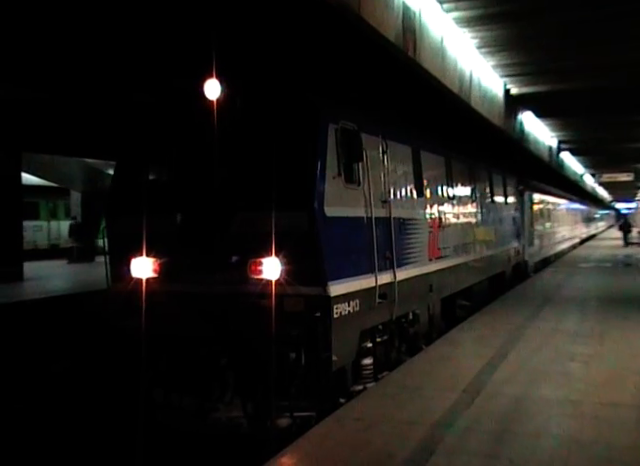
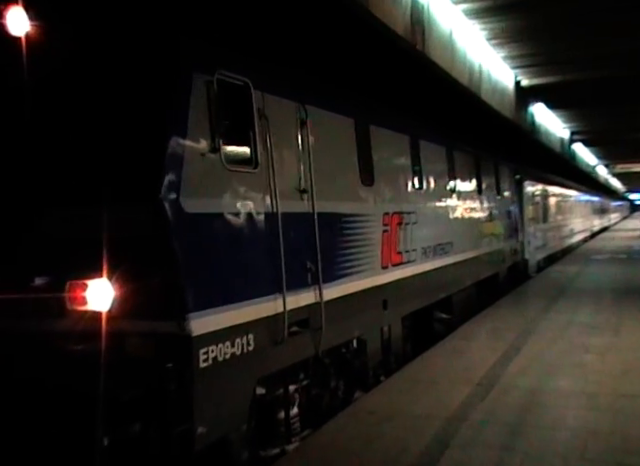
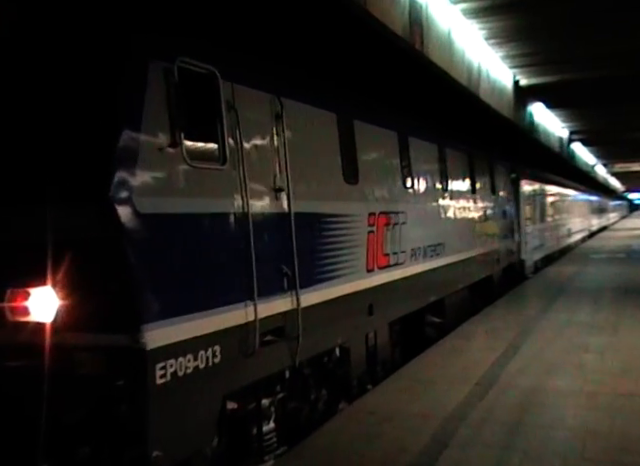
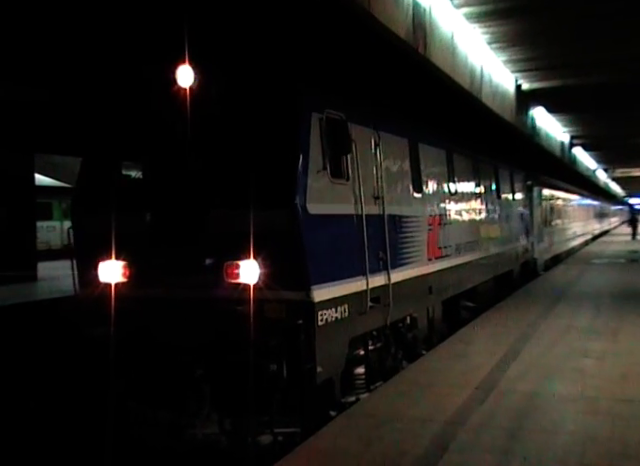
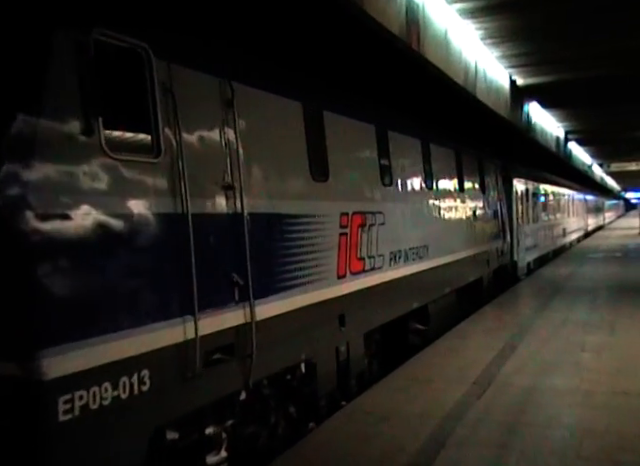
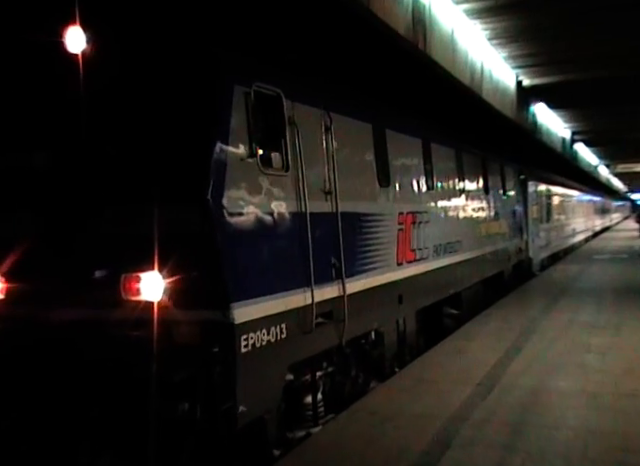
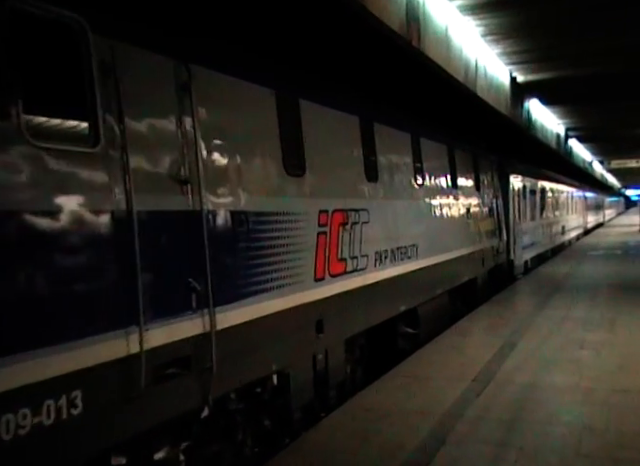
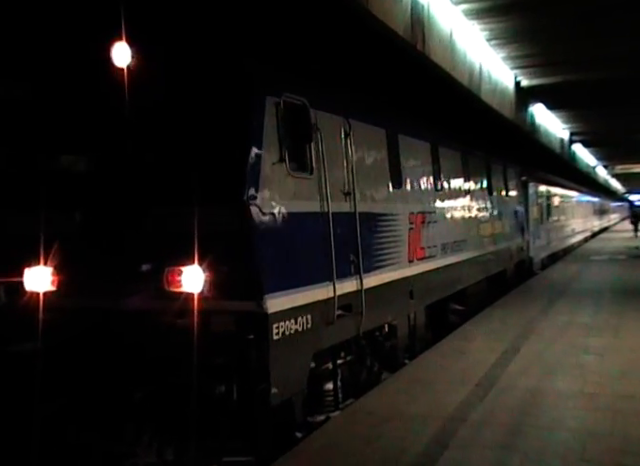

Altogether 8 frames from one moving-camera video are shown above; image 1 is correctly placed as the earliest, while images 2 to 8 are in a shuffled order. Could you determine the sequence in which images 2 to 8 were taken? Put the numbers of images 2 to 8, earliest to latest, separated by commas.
4, 8, 6, 2, 3, 5, 7
